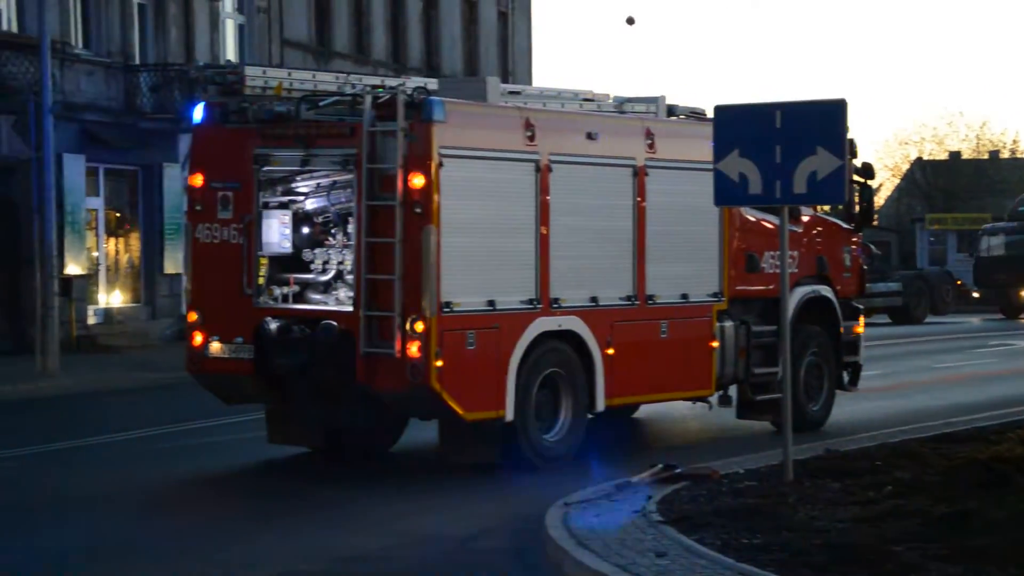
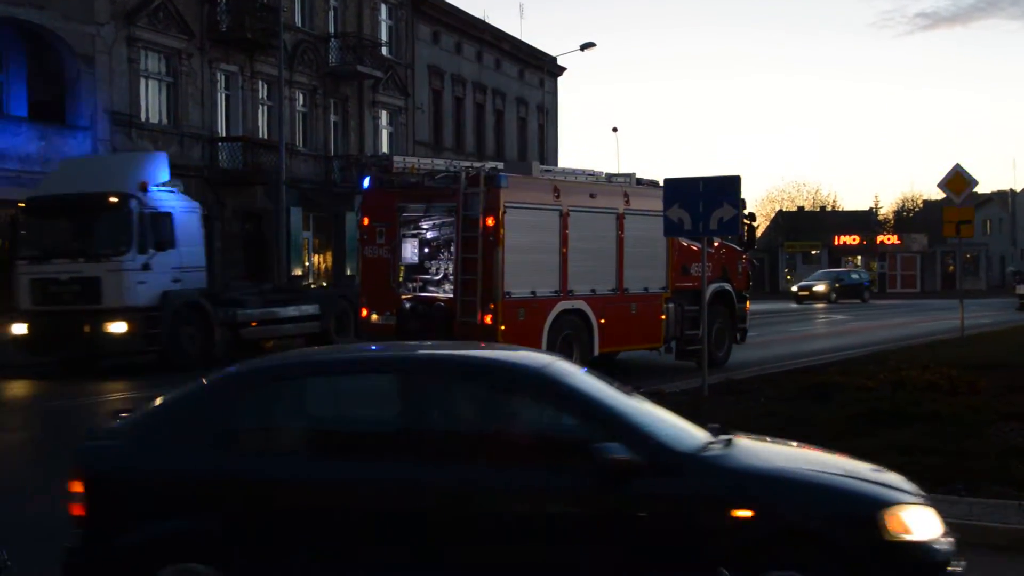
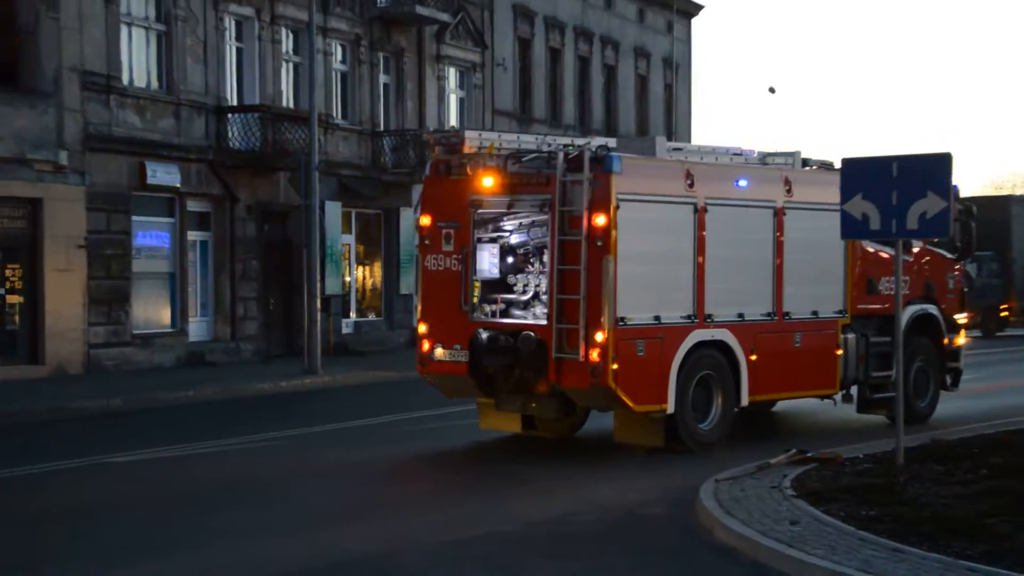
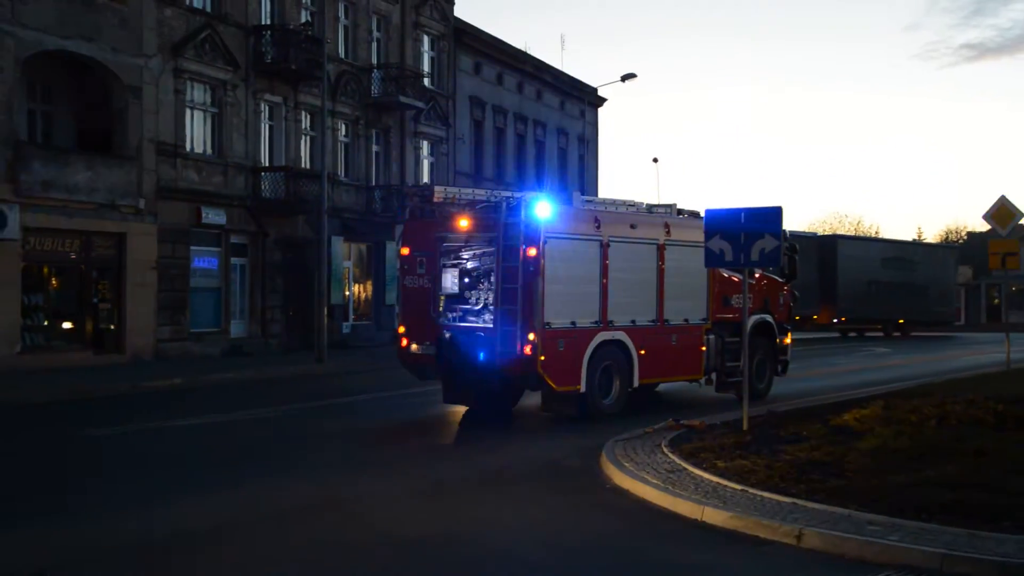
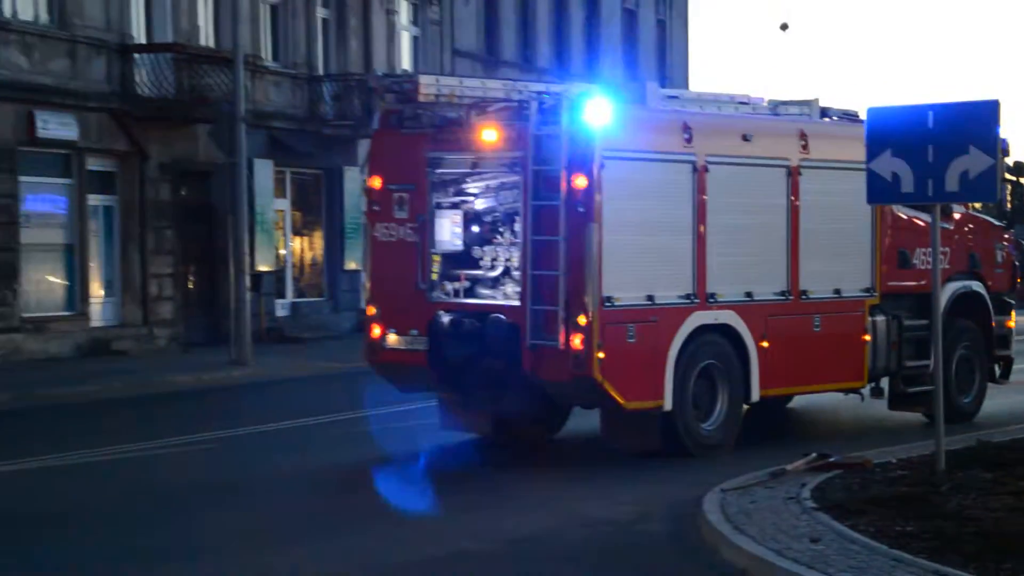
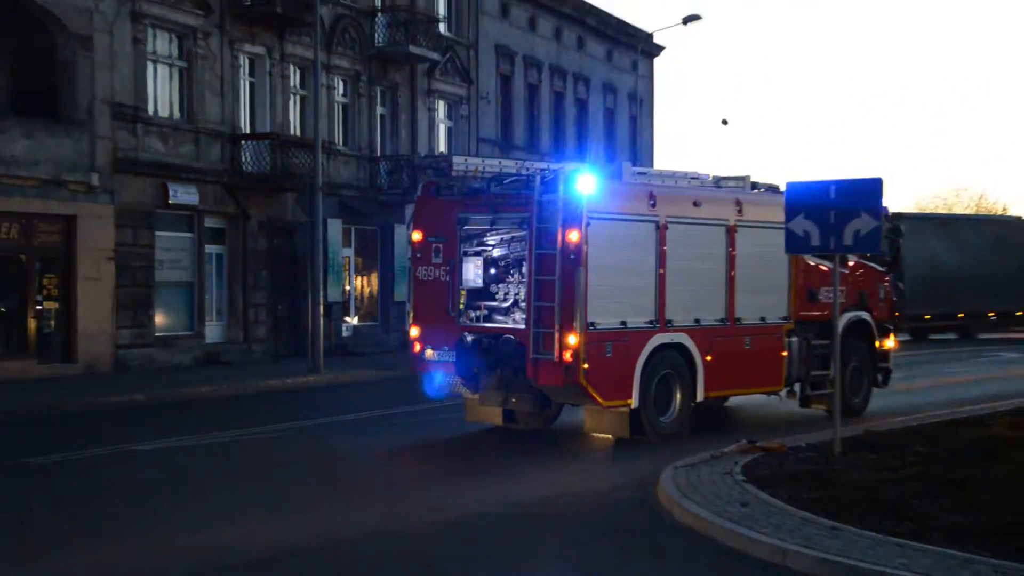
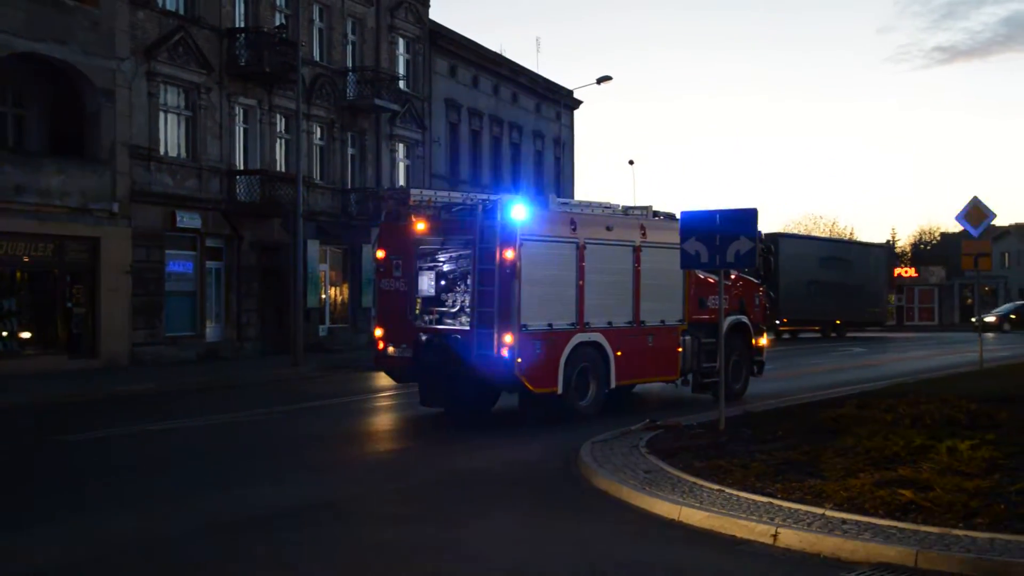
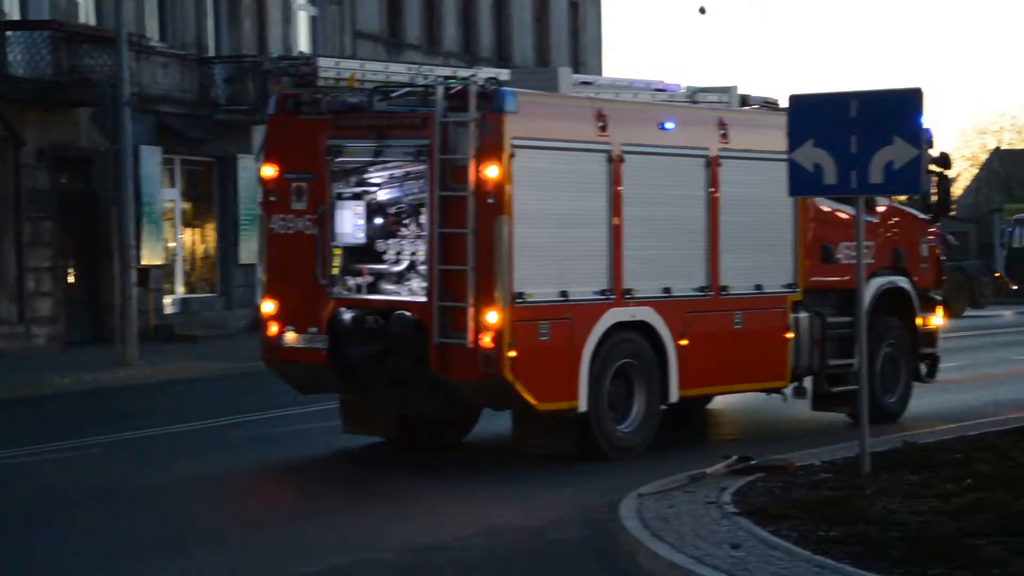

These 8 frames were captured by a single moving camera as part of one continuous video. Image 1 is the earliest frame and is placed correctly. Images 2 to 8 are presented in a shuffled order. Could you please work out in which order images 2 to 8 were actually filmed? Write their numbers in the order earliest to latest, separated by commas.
8, 5, 3, 6, 4, 7, 2
